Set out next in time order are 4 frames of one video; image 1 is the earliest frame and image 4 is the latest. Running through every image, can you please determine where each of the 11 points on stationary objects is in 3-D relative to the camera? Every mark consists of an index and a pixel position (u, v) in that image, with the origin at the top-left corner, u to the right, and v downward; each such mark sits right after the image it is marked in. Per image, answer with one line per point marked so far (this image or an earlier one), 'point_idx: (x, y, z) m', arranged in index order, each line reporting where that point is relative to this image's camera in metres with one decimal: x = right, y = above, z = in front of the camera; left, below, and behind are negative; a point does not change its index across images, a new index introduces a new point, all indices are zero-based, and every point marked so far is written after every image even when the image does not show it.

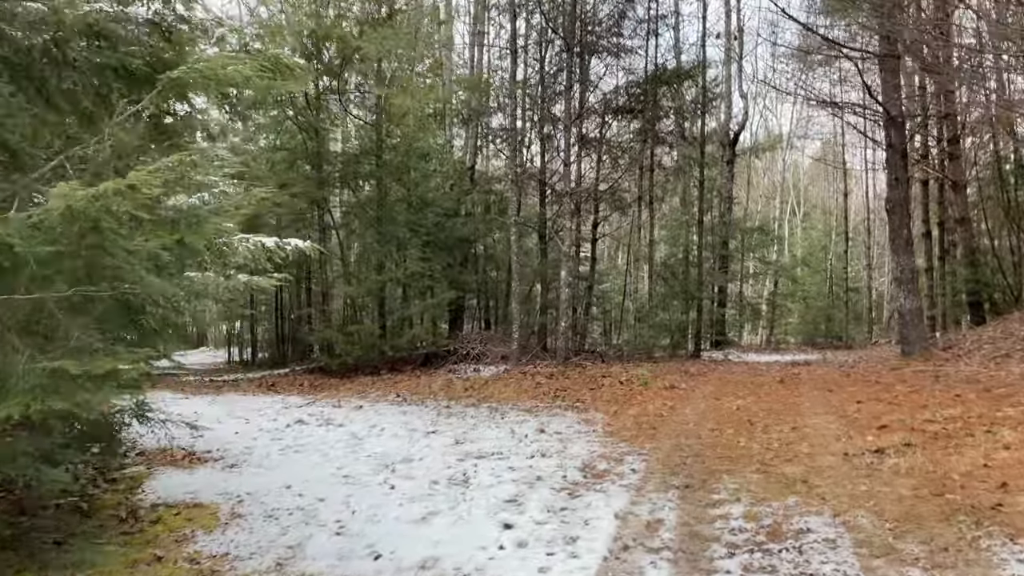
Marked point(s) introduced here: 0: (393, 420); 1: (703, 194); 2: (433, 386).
0: (-1.3, -1.4, +8.3) m
1: (+4.4, +2.2, +18.2) m
2: (-1.1, -1.4, +11.2) m
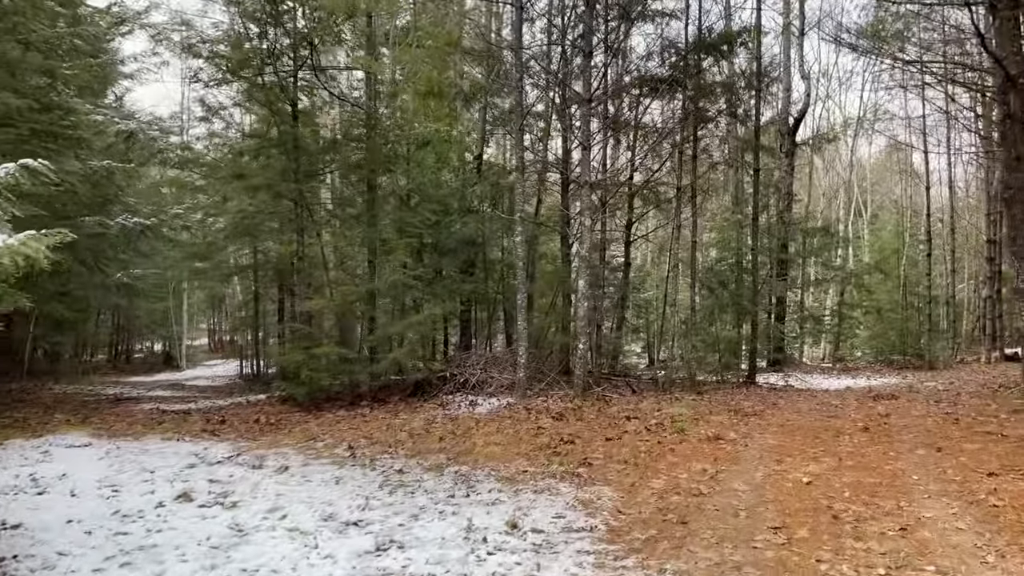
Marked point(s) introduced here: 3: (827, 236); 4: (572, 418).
0: (-1.5, -1.5, +5.9) m
1: (+4.8, +2.0, +15.4) m
2: (-1.2, -1.6, +8.8) m
3: (+7.1, +1.2, +17.7) m
4: (+0.7, -1.5, +9.1) m
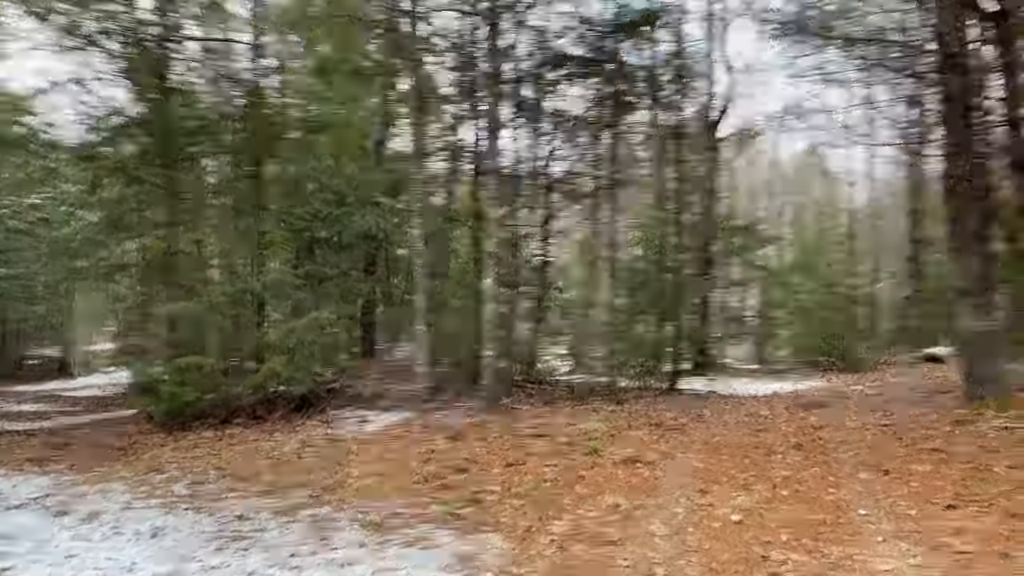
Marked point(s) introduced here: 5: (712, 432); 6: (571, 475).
0: (-2.3, -1.5, +4.5) m
1: (+3.1, +2.0, +14.6) m
2: (-2.2, -1.6, +7.4) m
3: (+5.2, +1.2, +17.1) m
4: (-0.4, -1.5, +7.9) m
5: (+2.0, -1.5, +8.1) m
6: (+0.5, -1.5, +6.3) m
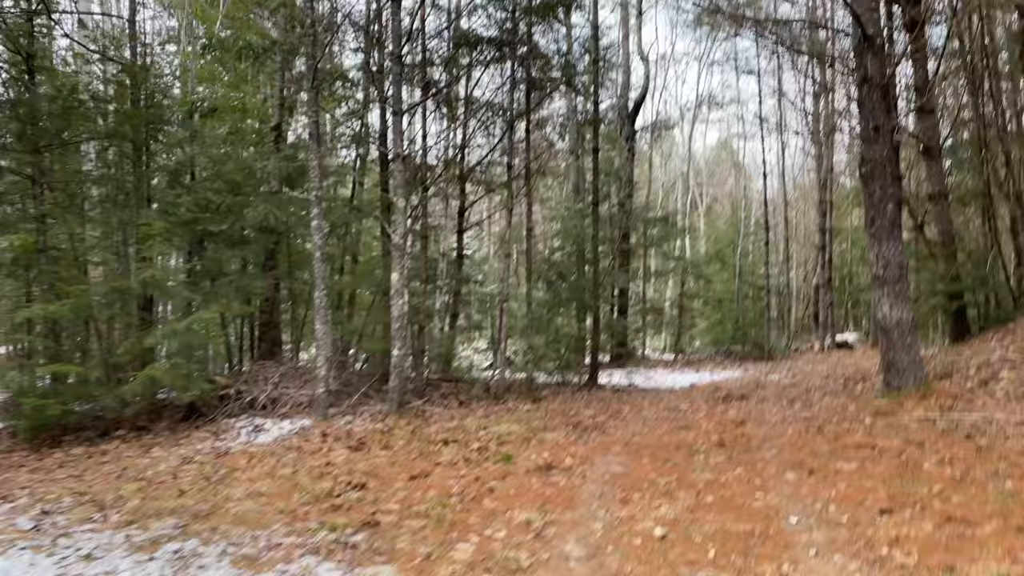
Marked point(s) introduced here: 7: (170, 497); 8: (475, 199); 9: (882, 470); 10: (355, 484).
0: (-2.8, -1.5, +3.7) m
1: (+1.5, +2.1, +14.2) m
2: (-3.0, -1.5, +6.6) m
3: (+3.4, +1.4, +16.9) m
4: (-1.3, -1.5, +7.3) m
5: (+1.2, -1.4, +7.7) m
6: (-0.2, -1.4, +5.7) m
7: (-2.5, -1.5, +5.8) m
8: (-0.6, +1.6, +13.8) m
9: (+2.6, -1.3, +5.5) m
10: (-1.2, -1.5, +5.9) m
